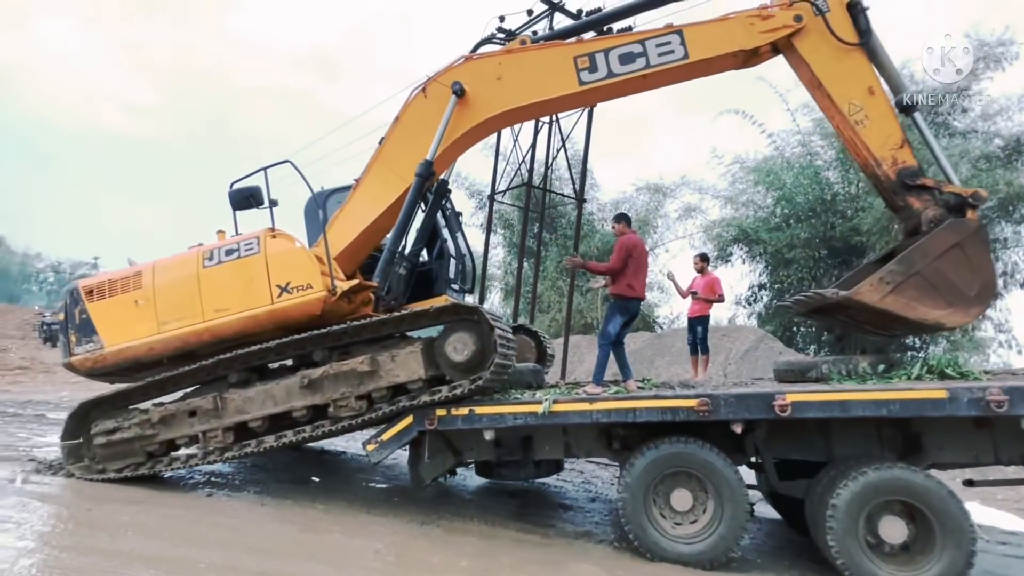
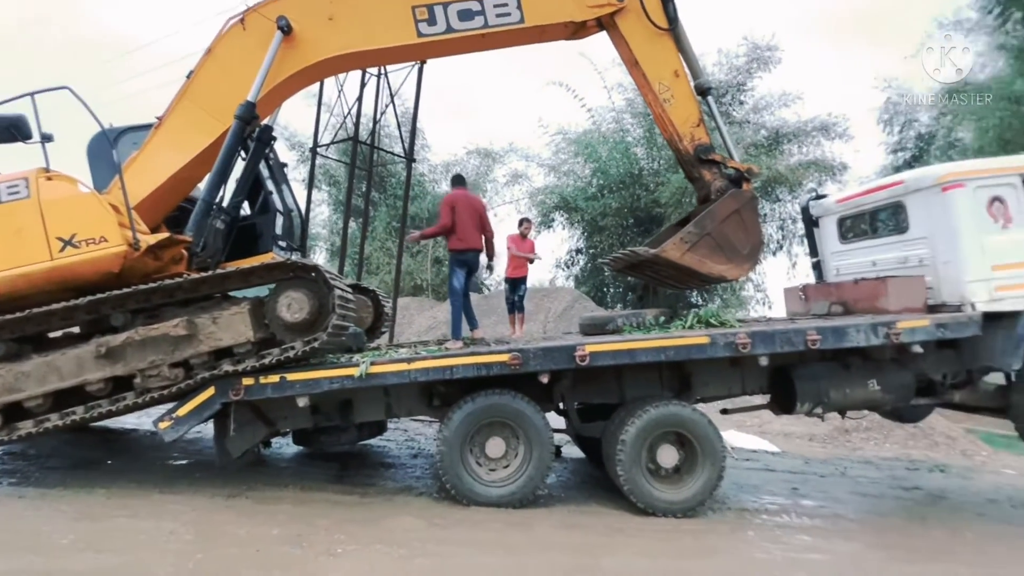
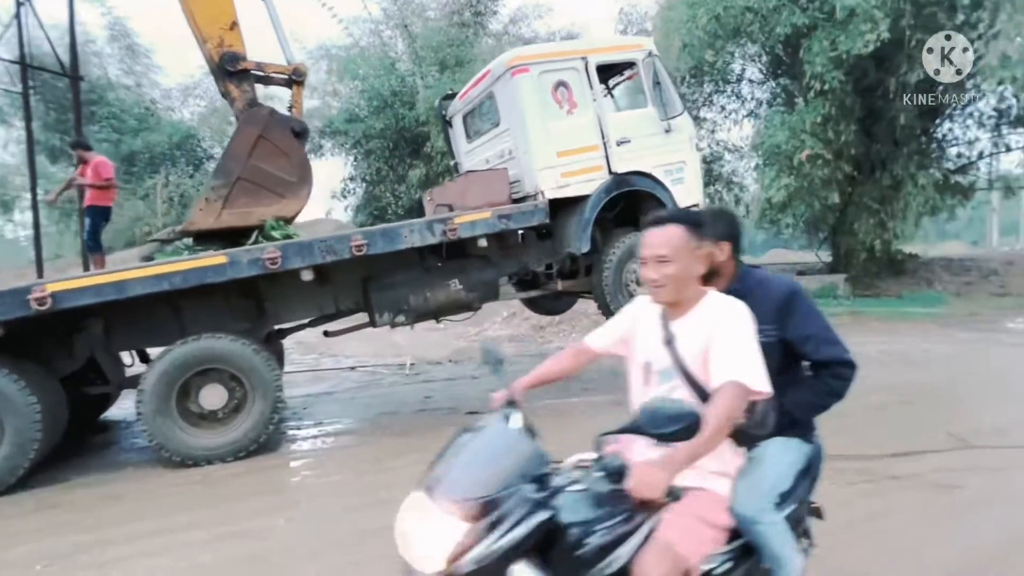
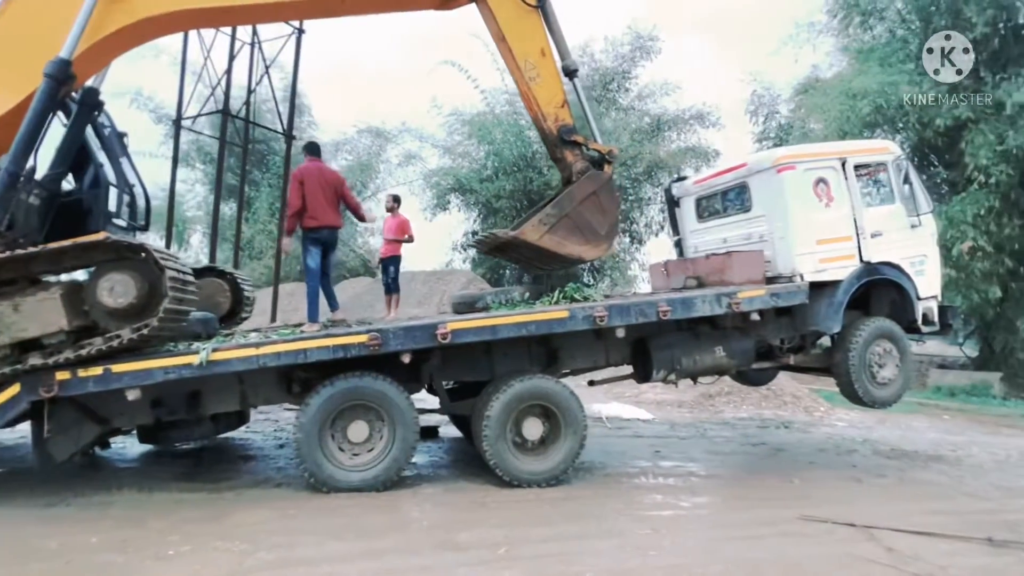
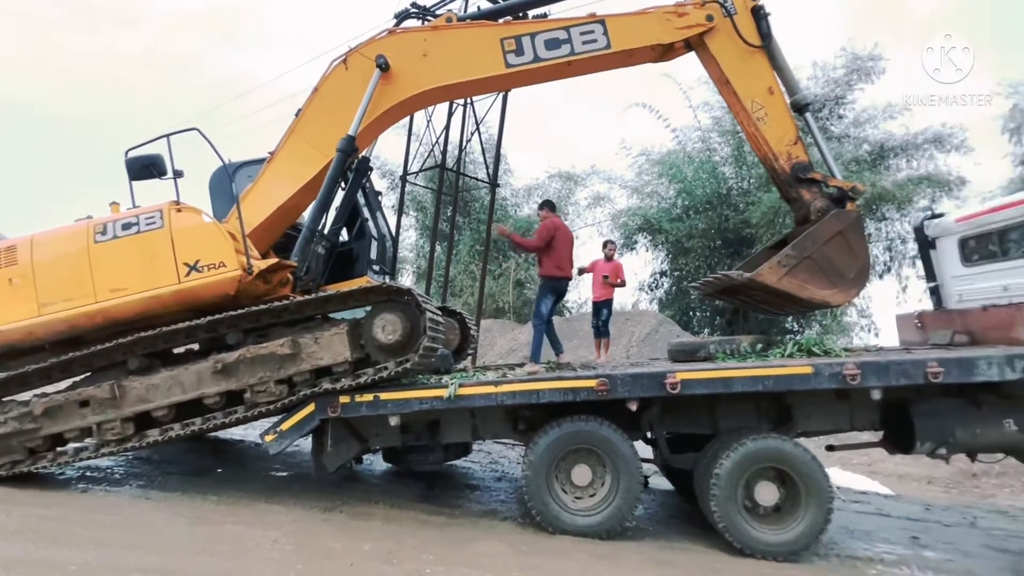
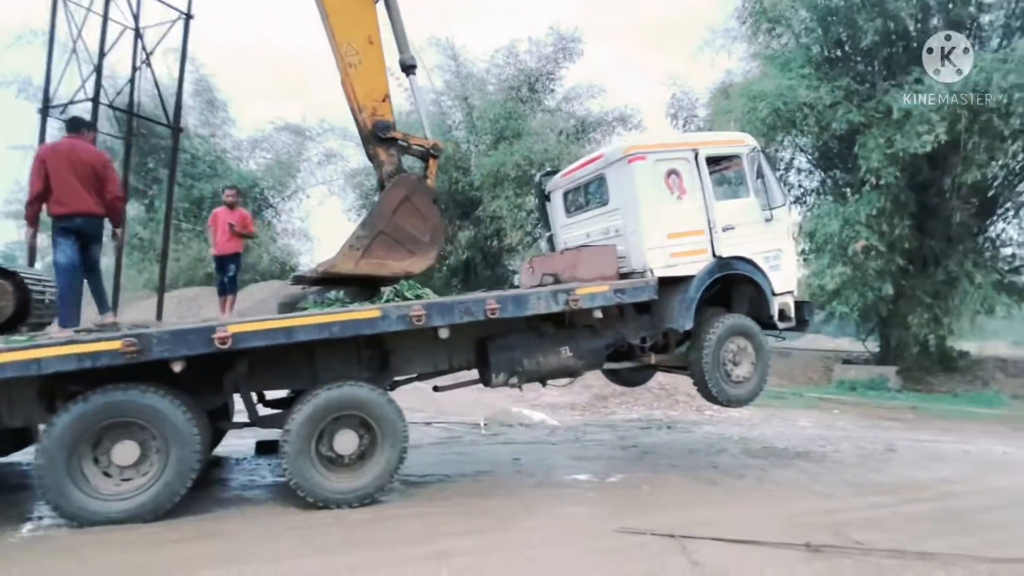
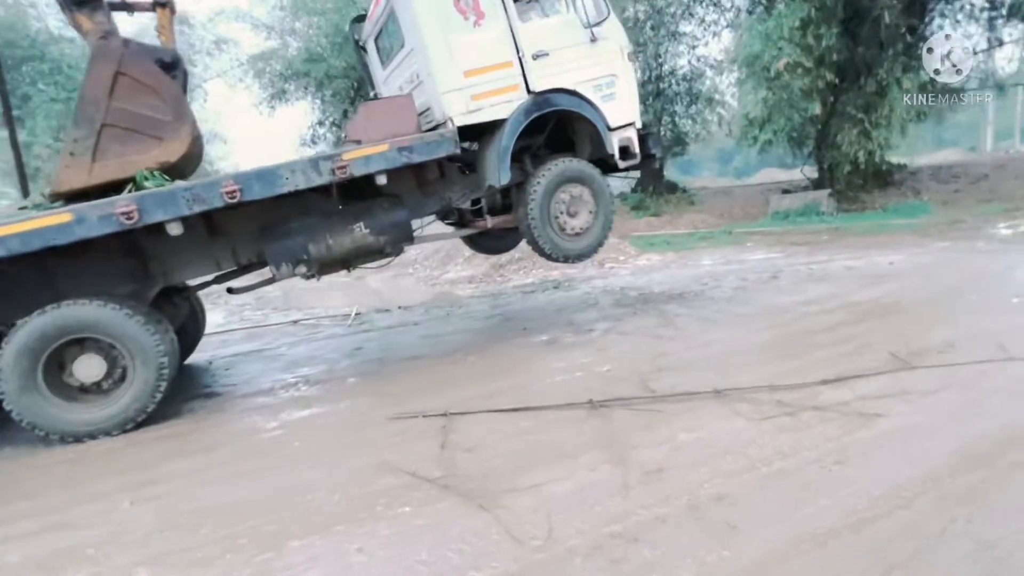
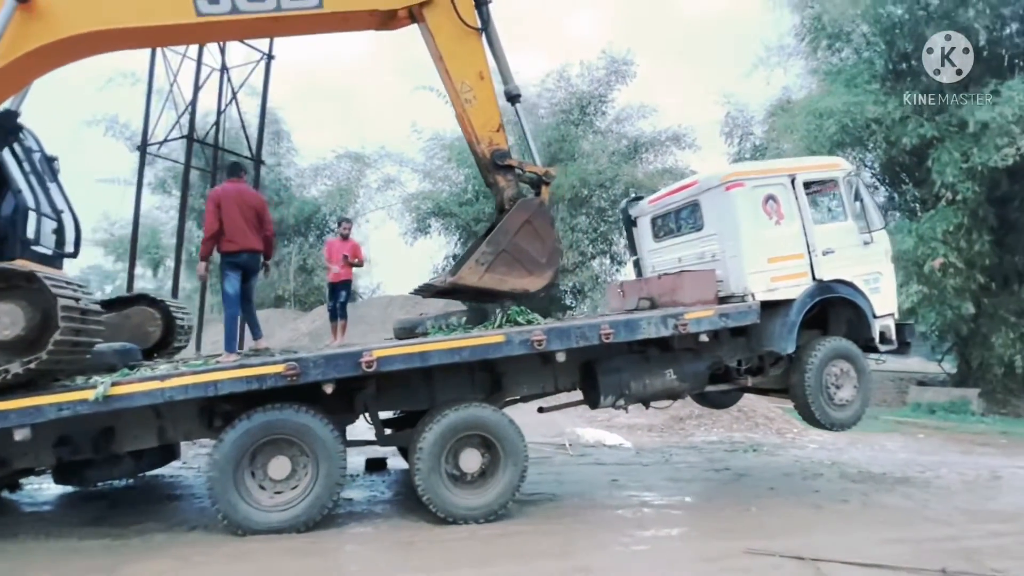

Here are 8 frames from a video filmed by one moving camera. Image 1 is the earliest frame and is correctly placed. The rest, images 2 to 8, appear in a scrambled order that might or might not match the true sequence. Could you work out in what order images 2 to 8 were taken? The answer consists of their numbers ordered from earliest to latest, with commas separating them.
5, 2, 4, 8, 6, 3, 7
